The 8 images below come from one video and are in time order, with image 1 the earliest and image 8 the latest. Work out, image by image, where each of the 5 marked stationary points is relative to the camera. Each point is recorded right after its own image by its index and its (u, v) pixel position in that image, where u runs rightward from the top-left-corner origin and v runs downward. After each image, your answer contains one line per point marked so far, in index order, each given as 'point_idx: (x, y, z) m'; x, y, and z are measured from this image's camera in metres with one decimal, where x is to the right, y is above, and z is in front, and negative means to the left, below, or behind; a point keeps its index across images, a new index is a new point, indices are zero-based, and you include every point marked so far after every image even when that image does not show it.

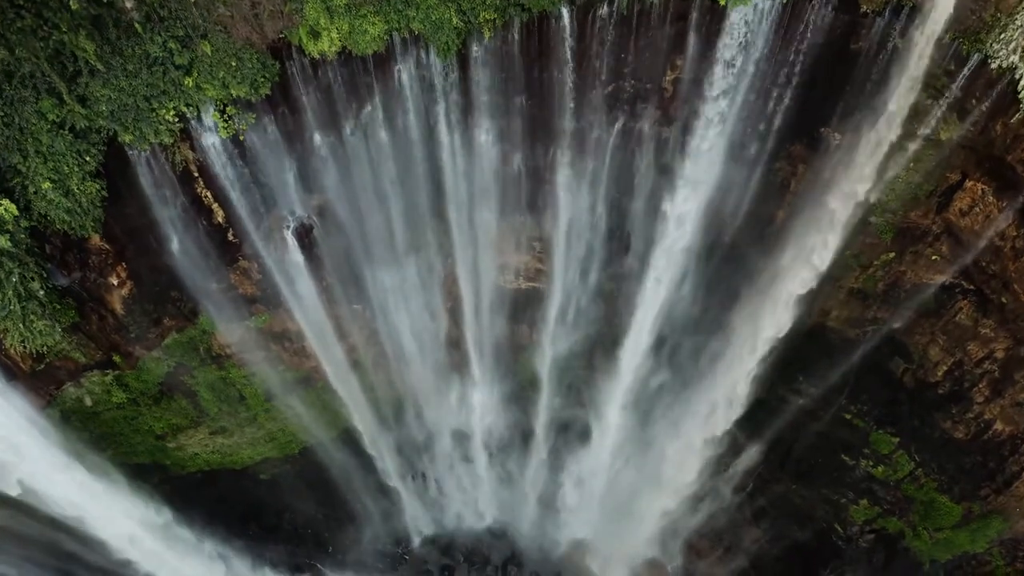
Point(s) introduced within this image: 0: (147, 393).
0: (-5.6, -1.6, +10.8) m
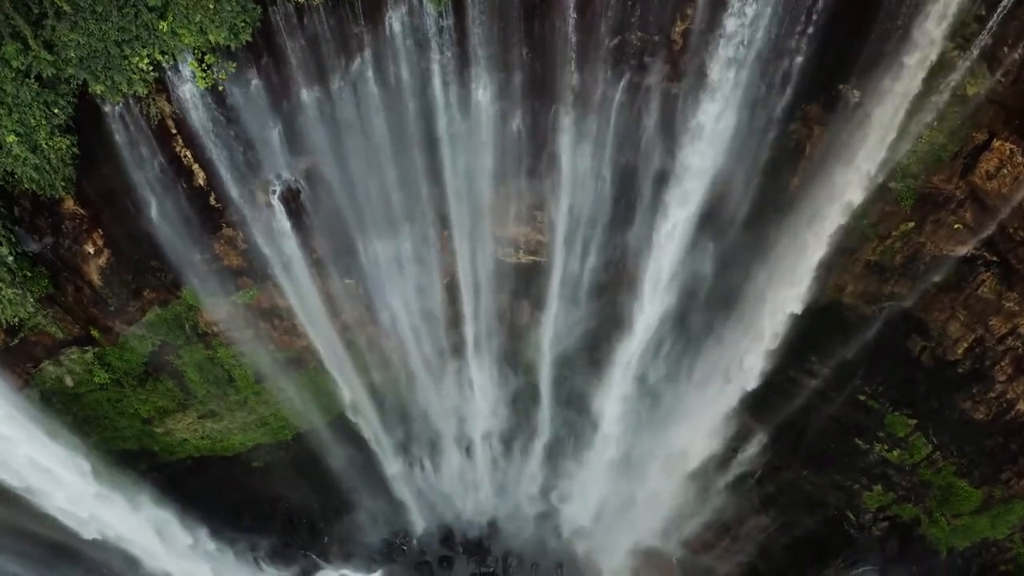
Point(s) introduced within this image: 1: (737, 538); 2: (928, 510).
0: (-5.6, -1.3, +10.3) m
1: (+4.1, -4.7, +13.2) m
2: (+6.6, -3.6, +11.2) m
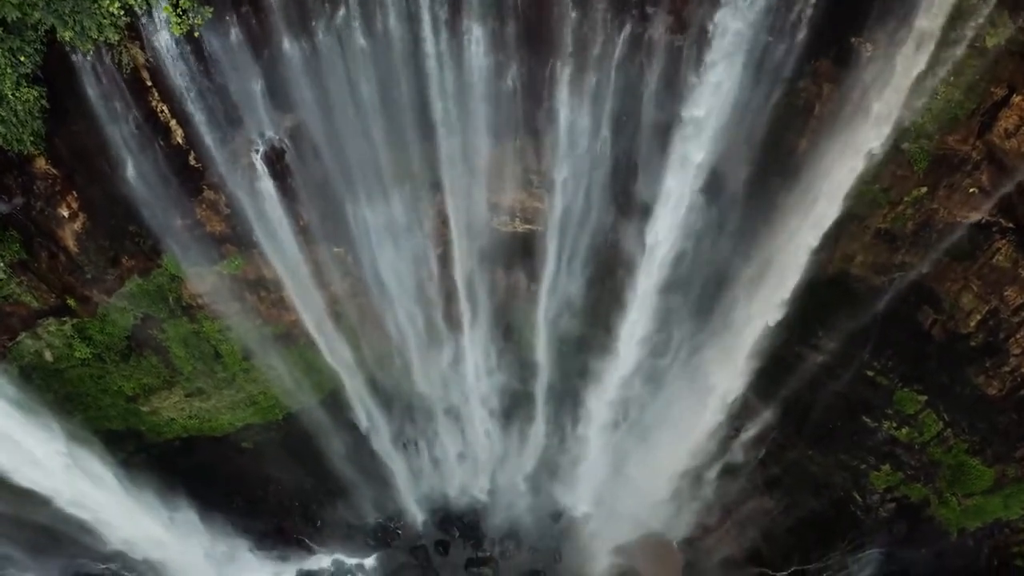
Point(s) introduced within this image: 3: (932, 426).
0: (-5.7, -0.9, +10.0) m
1: (+4.1, -4.2, +12.8) m
2: (+6.6, -3.1, +10.8) m
3: (+6.2, -2.1, +10.4) m
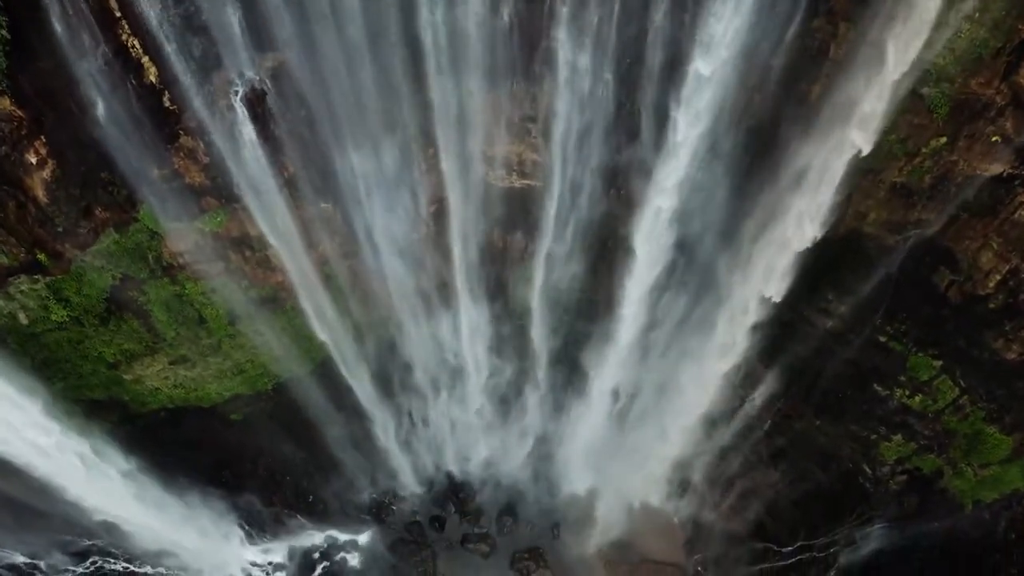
0: (-5.7, -0.3, +9.5) m
1: (+4.0, -3.6, +12.4) m
2: (+6.5, -2.6, +10.4) m
3: (+6.2, -1.5, +10.0) m
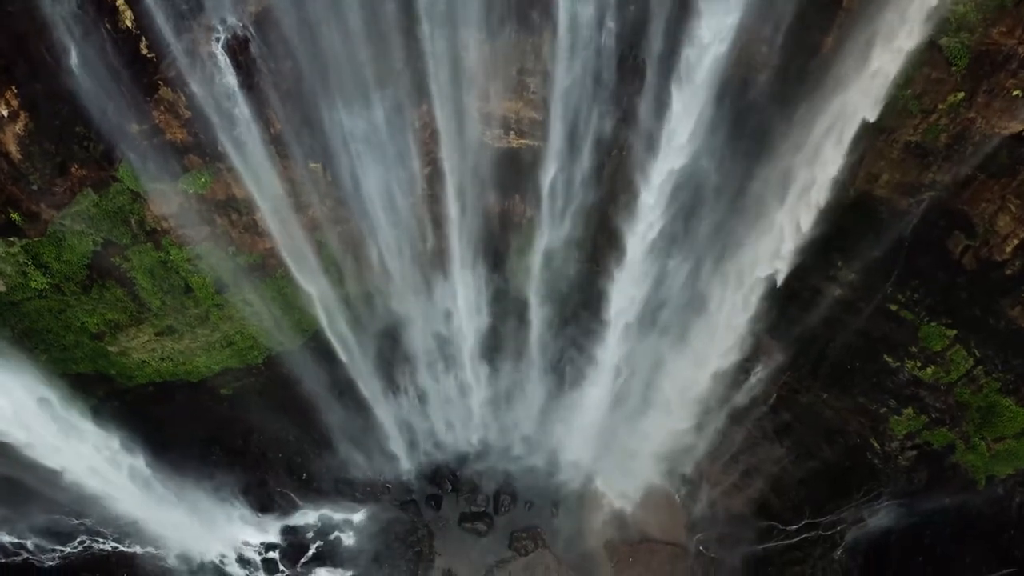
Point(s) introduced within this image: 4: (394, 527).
0: (-5.7, +0.1, +9.2) m
1: (+4.0, -3.1, +12.1) m
2: (+6.5, -2.1, +10.1) m
3: (+6.1, -1.0, +9.6) m
4: (-2.0, -4.2, +12.2) m
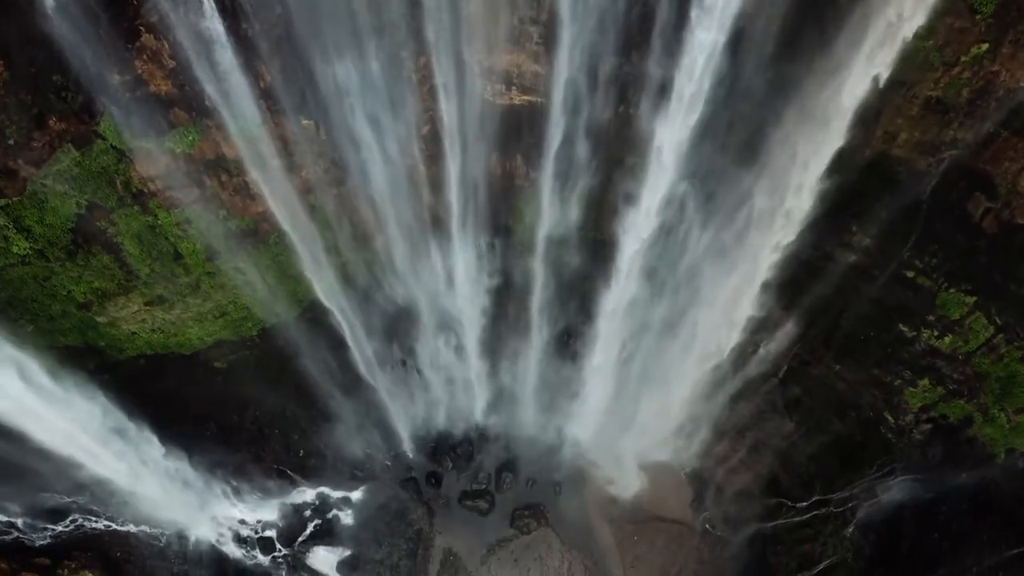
0: (-5.7, +0.6, +8.8) m
1: (+4.1, -2.6, +11.7) m
2: (+6.5, -1.6, +9.7) m
3: (+6.2, -0.6, +9.3) m
4: (-2.0, -3.7, +11.9) m
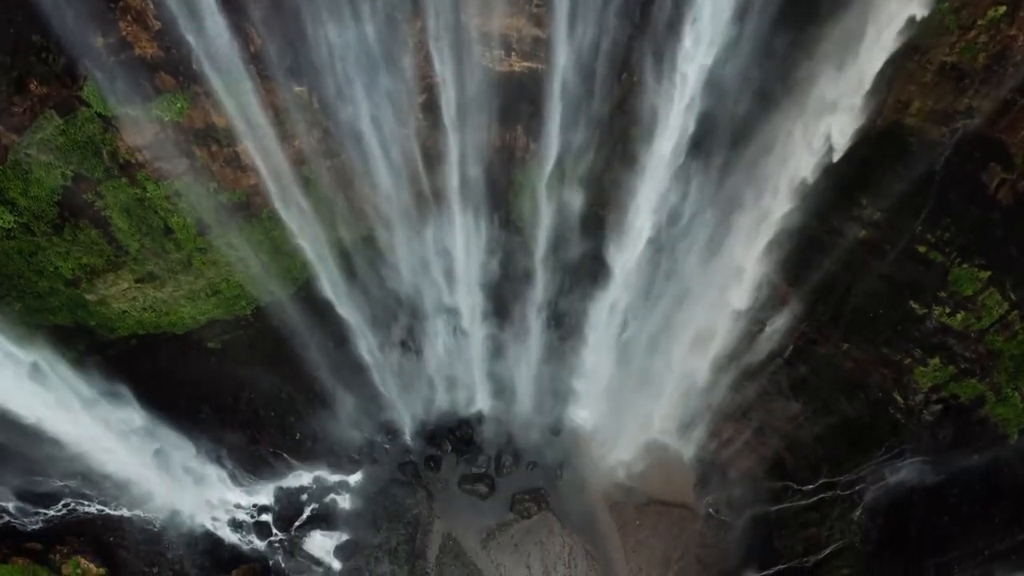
0: (-5.7, +0.9, +8.5) m
1: (+4.1, -2.3, +11.5) m
2: (+6.5, -1.3, +9.4) m
3: (+6.2, -0.2, +9.0) m
4: (-2.0, -3.3, +11.6) m
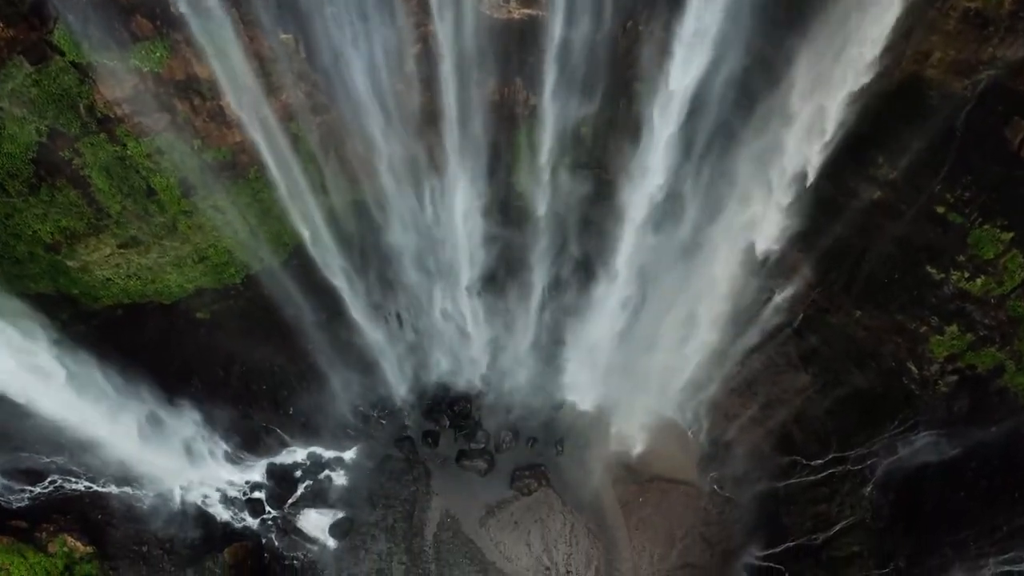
0: (-5.7, +1.3, +8.1) m
1: (+4.1, -1.8, +11.1) m
2: (+6.5, -0.8, +9.0) m
3: (+6.2, +0.2, +8.6) m
4: (-2.0, -2.8, +11.3) m
